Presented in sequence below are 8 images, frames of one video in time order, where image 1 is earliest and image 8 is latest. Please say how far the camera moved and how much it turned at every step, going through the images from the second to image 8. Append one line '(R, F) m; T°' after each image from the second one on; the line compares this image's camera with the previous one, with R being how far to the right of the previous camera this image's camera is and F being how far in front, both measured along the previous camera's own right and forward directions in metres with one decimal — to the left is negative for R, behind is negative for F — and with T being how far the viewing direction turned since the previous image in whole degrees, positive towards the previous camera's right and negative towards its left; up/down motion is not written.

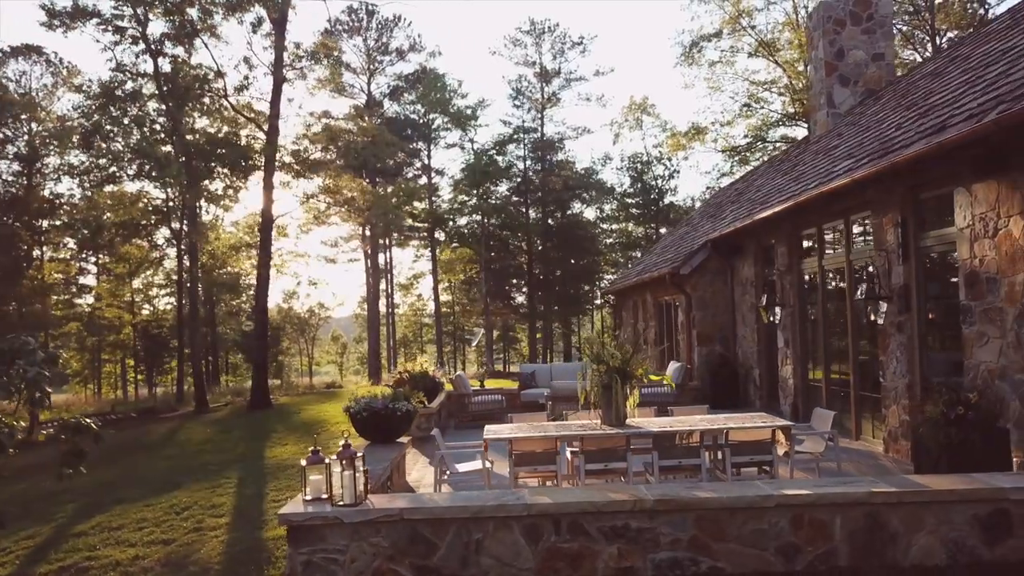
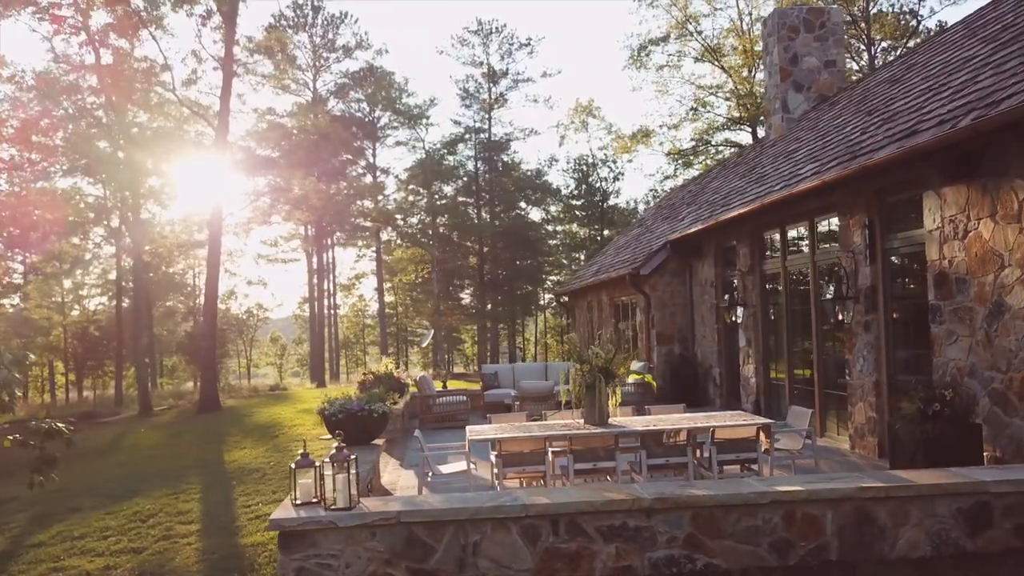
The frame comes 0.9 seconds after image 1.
(-0.3, +0.1) m; +4°
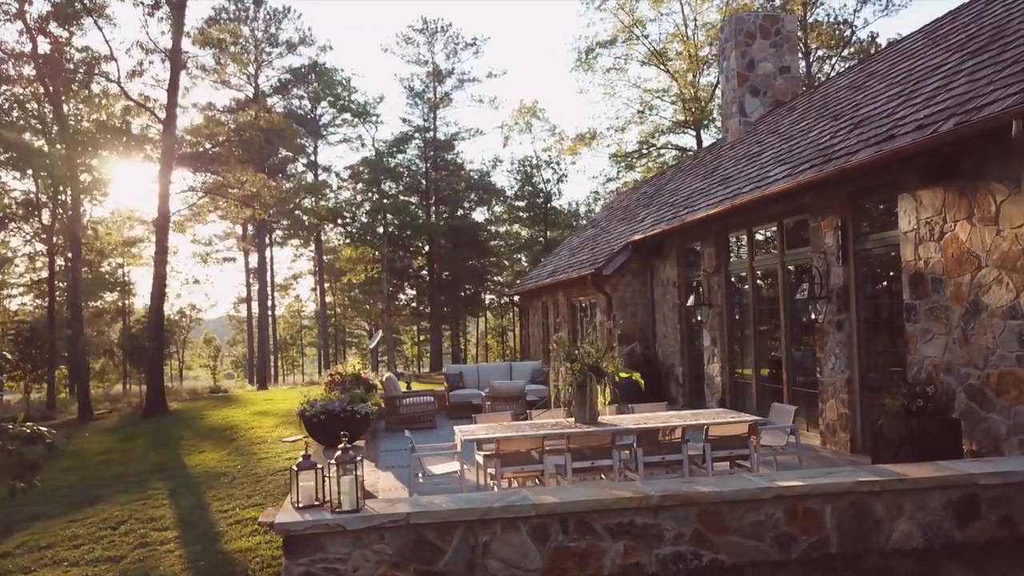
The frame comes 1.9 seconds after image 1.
(-0.3, +0.1) m; +4°
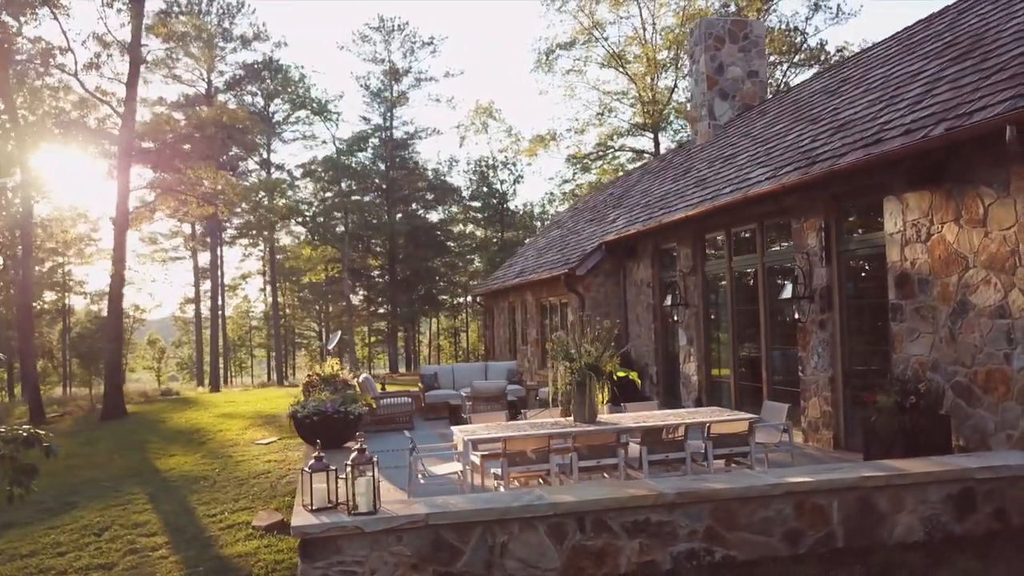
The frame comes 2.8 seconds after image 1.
(-0.3, 0.0) m; +3°
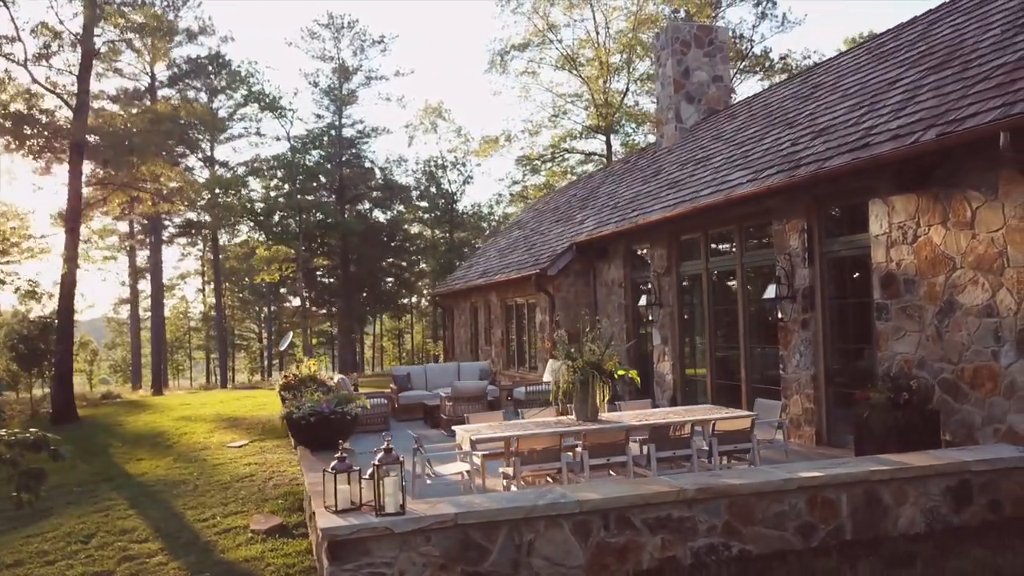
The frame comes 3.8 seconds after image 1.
(-0.4, 0.0) m; +4°
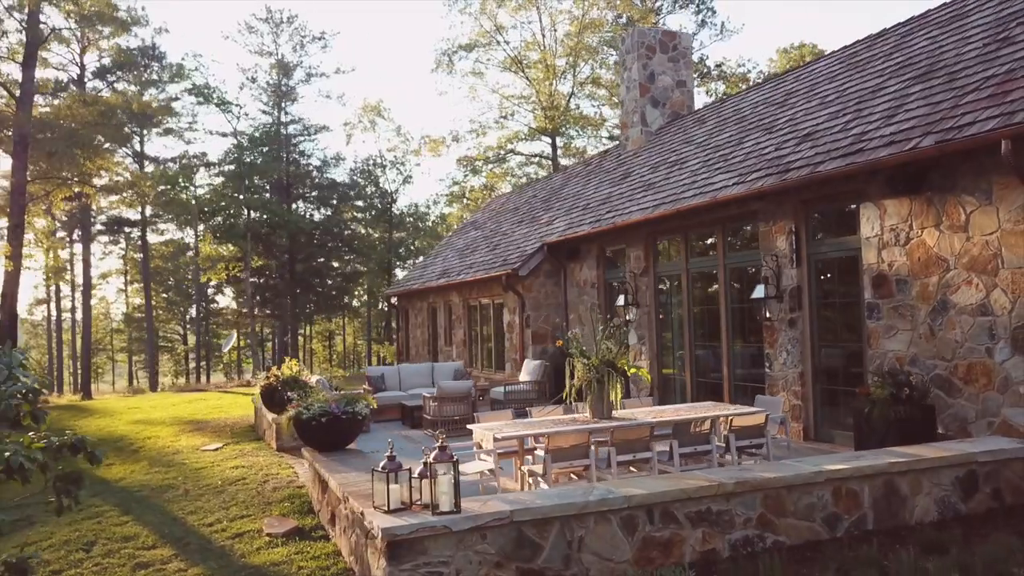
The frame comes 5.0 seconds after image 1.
(-0.6, 0.0) m; +4°
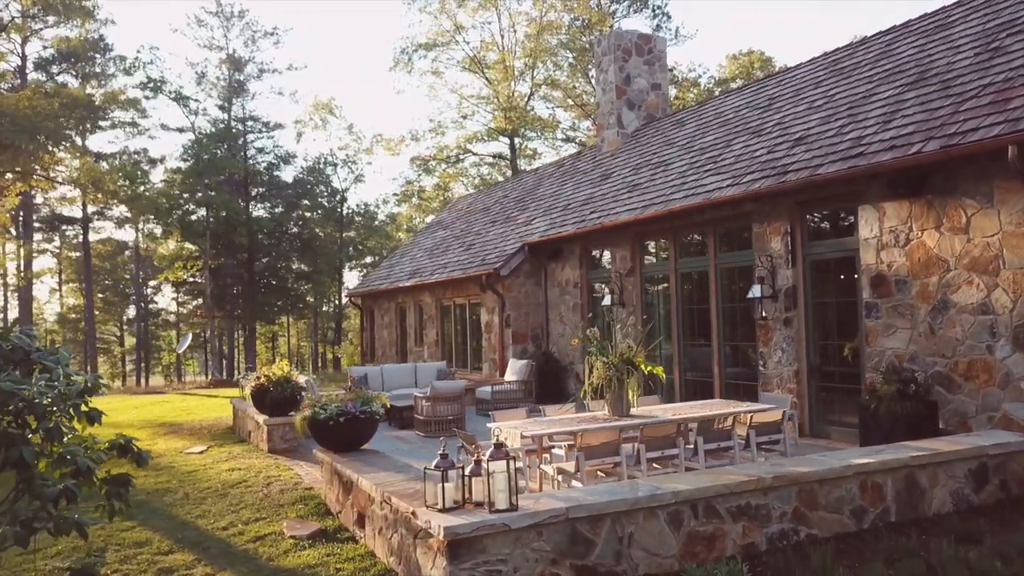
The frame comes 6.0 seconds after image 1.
(-0.5, 0.0) m; +3°
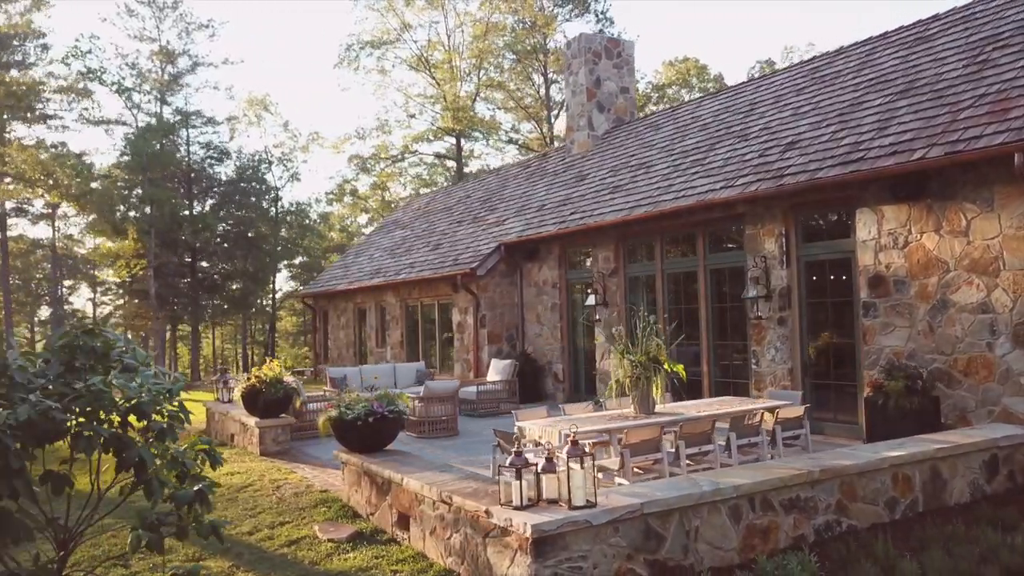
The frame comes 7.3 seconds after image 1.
(-0.7, 0.0) m; +5°
